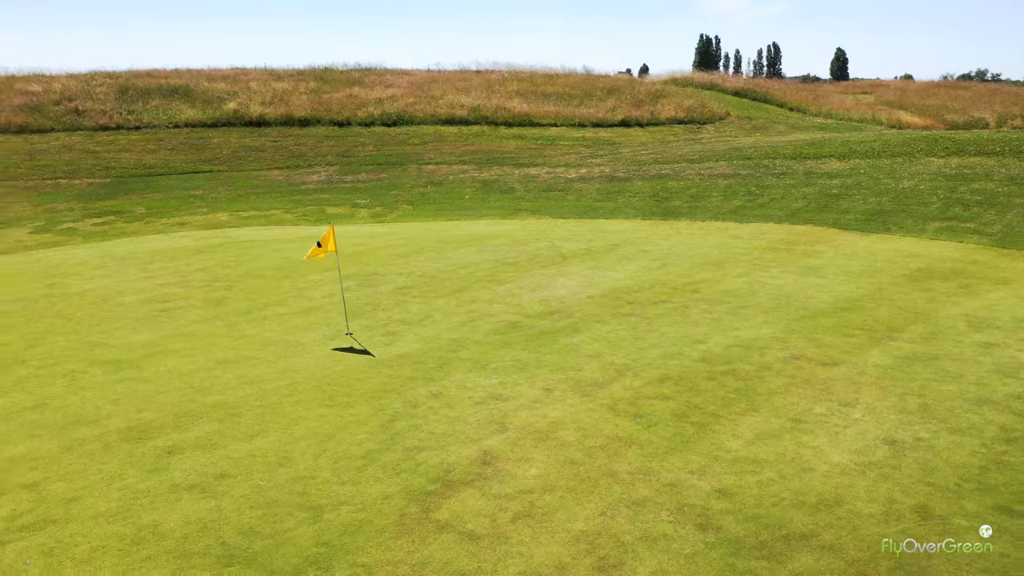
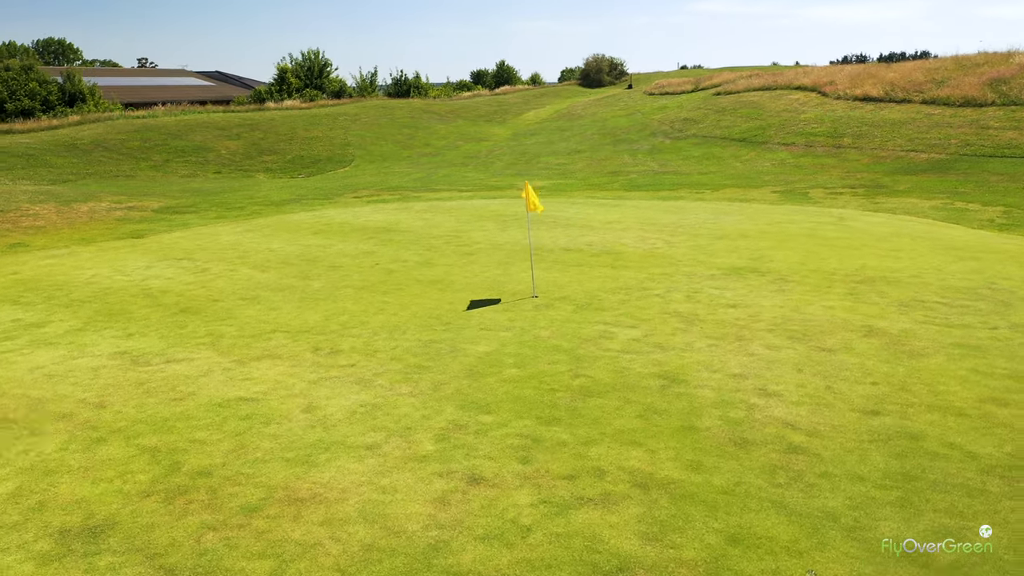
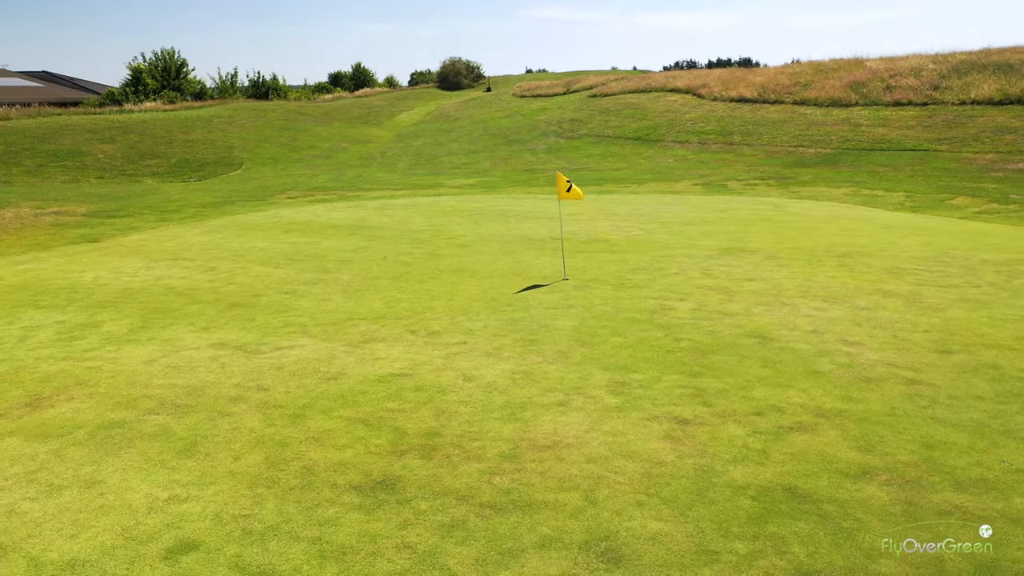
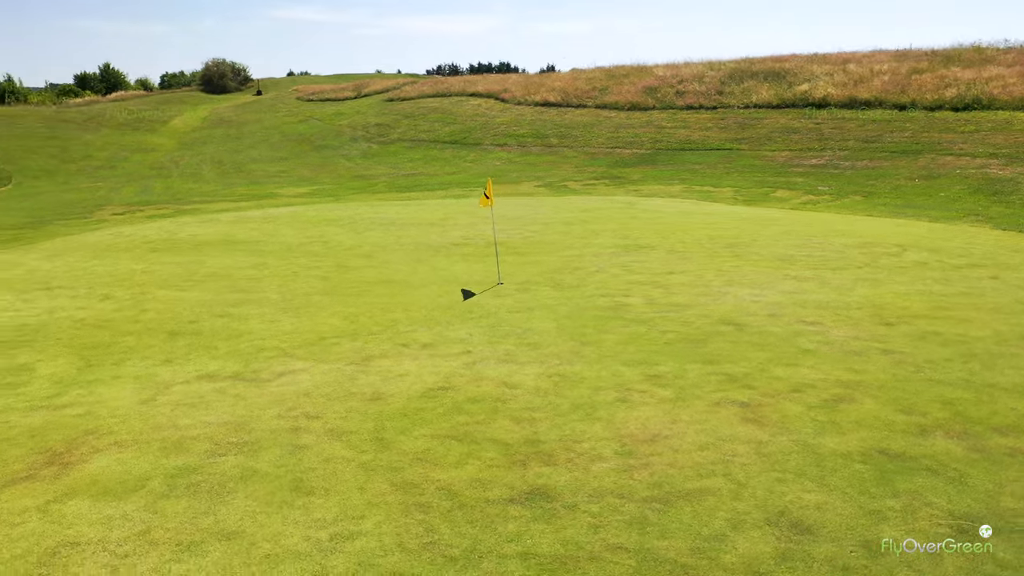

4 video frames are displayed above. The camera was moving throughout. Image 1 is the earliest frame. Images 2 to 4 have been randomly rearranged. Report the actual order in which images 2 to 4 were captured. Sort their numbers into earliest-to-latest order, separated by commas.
4, 3, 2
